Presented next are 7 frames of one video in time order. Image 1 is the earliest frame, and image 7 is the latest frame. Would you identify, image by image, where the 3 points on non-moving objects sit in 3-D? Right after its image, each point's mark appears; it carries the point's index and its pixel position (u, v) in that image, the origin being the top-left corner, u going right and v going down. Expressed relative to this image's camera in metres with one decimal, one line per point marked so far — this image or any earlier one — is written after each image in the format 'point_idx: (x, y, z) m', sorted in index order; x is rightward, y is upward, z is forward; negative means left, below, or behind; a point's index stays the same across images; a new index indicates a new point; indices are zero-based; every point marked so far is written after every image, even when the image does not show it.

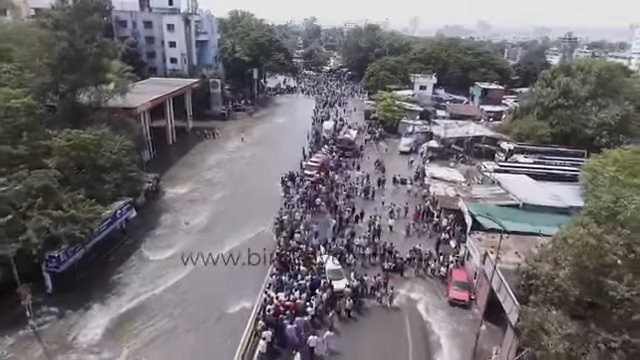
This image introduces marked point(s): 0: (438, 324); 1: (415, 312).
0: (+4.9, -5.9, +15.3) m
1: (+4.2, -5.7, +15.9) m
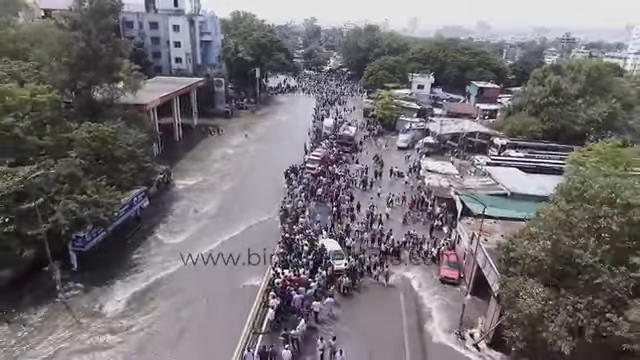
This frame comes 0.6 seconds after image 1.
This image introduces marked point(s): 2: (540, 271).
0: (+5.0, -5.4, +16.8) m
1: (+4.3, -5.1, +17.4) m
2: (+7.5, -3.2, +12.7) m
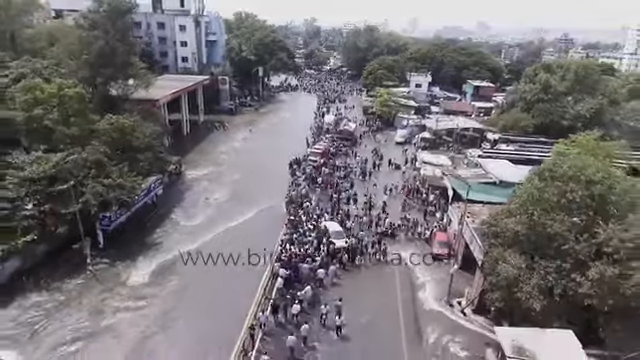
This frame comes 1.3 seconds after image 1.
0: (+5.2, -4.6, +18.6) m
1: (+4.4, -4.4, +19.2) m
2: (+7.7, -2.5, +14.4) m
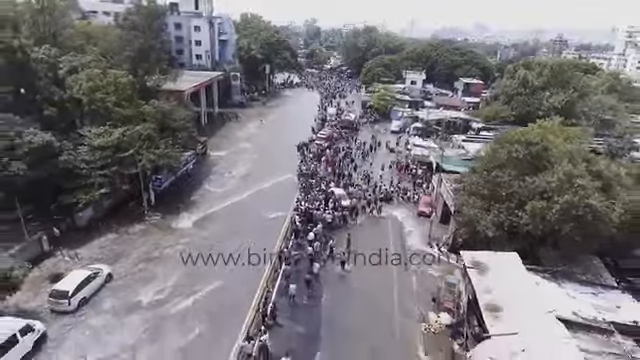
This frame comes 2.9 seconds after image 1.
0: (+5.7, -2.8, +23.2) m
1: (+4.9, -2.5, +23.8) m
2: (+8.2, -0.6, +19.1) m
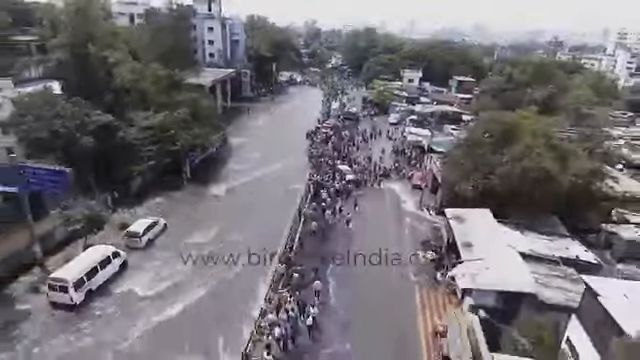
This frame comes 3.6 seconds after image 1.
0: (+6.4, -1.1, +27.6) m
1: (+5.6, -0.8, +28.2) m
2: (+8.9, +1.1, +23.5) m
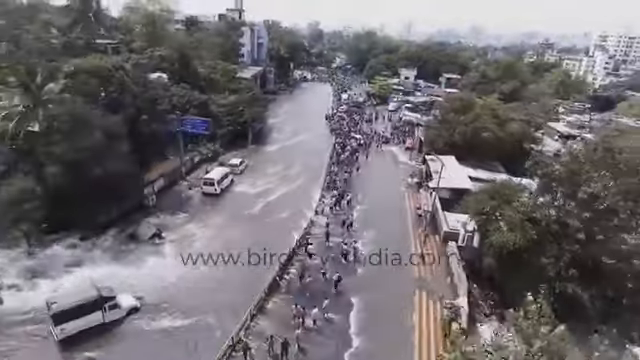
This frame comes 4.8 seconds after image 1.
0: (+8.7, +3.0, +39.8) m
1: (+7.9, +3.2, +40.4) m
2: (+11.2, +5.1, +35.7) m
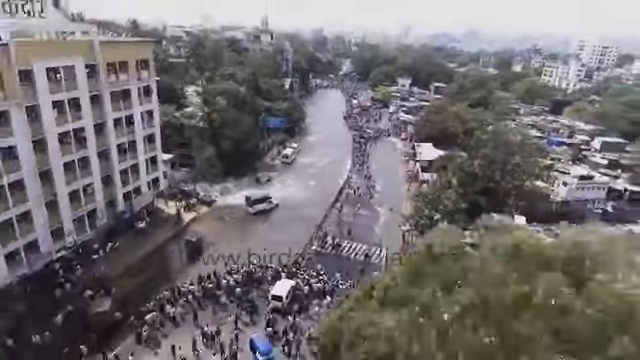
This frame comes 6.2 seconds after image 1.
0: (+12.4, +6.1, +58.9) m
1: (+11.7, +6.4, +59.5) m
2: (+15.0, +8.2, +54.8) m
